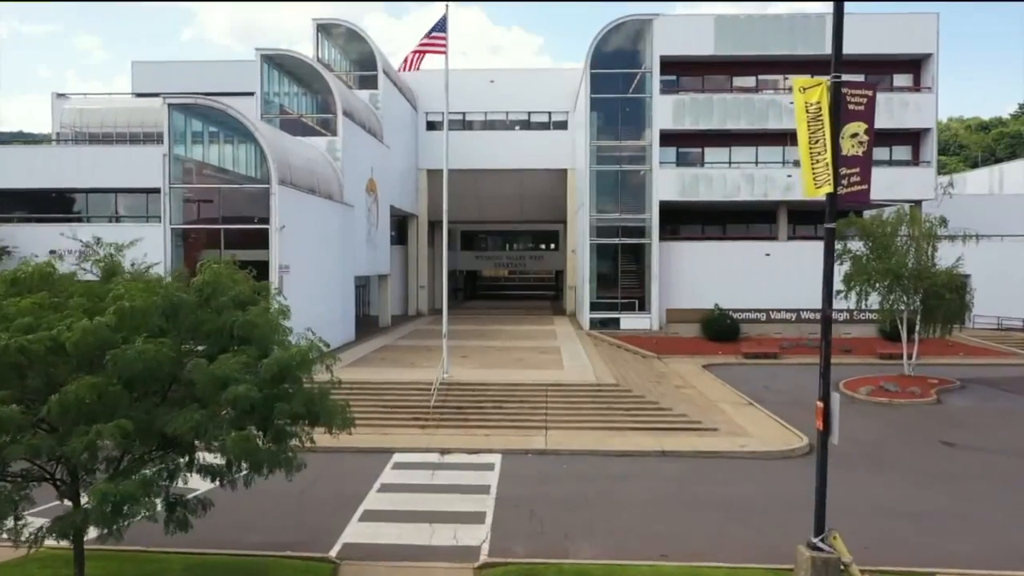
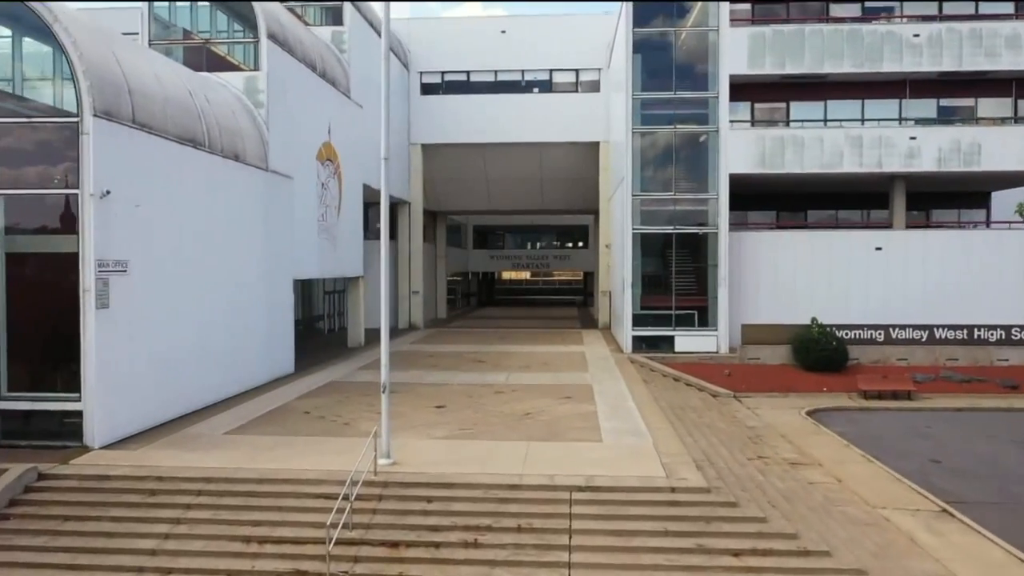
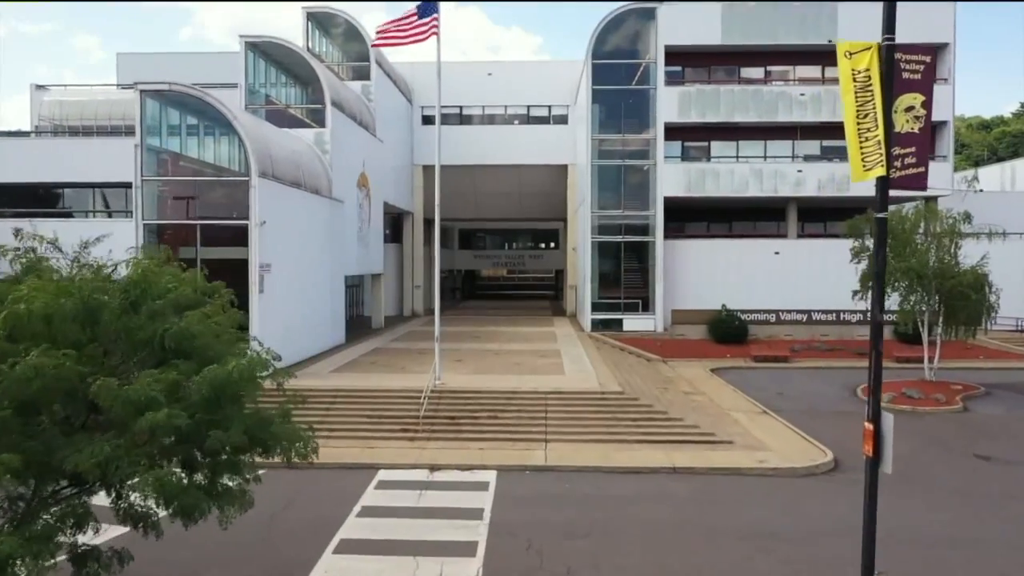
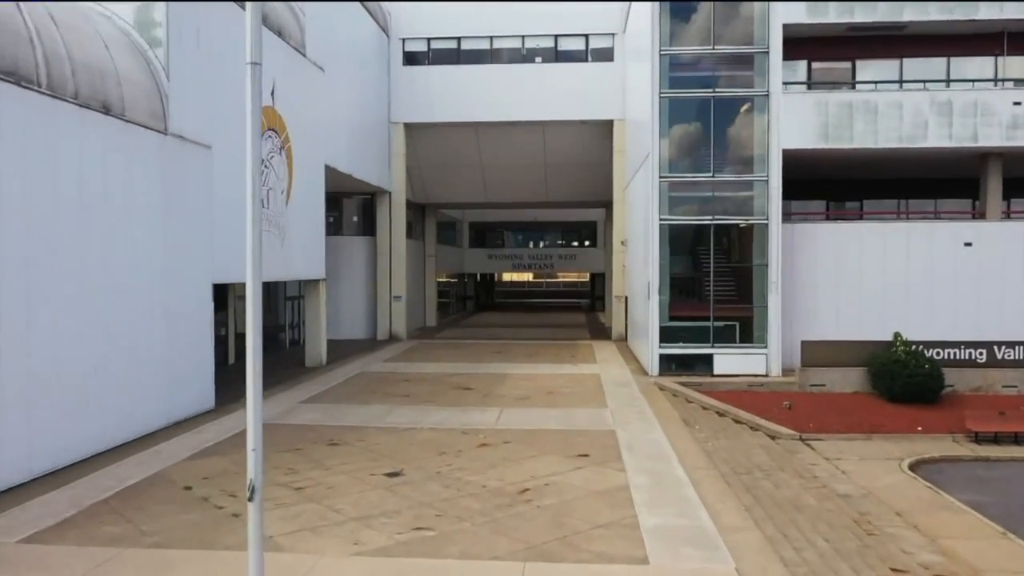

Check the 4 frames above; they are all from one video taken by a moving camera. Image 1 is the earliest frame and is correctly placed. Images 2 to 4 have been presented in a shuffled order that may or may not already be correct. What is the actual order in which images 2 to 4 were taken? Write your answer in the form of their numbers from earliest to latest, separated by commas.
3, 2, 4
